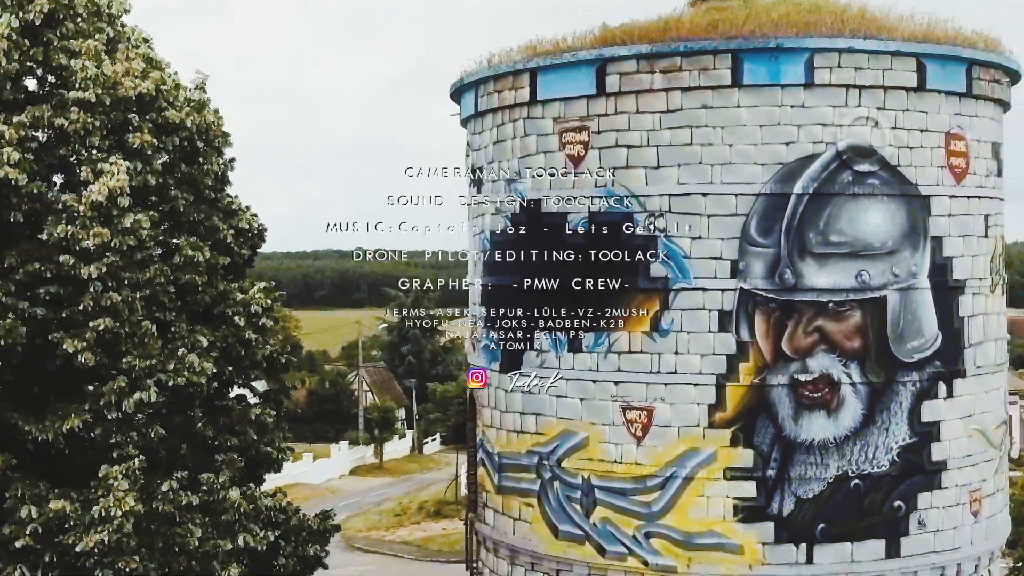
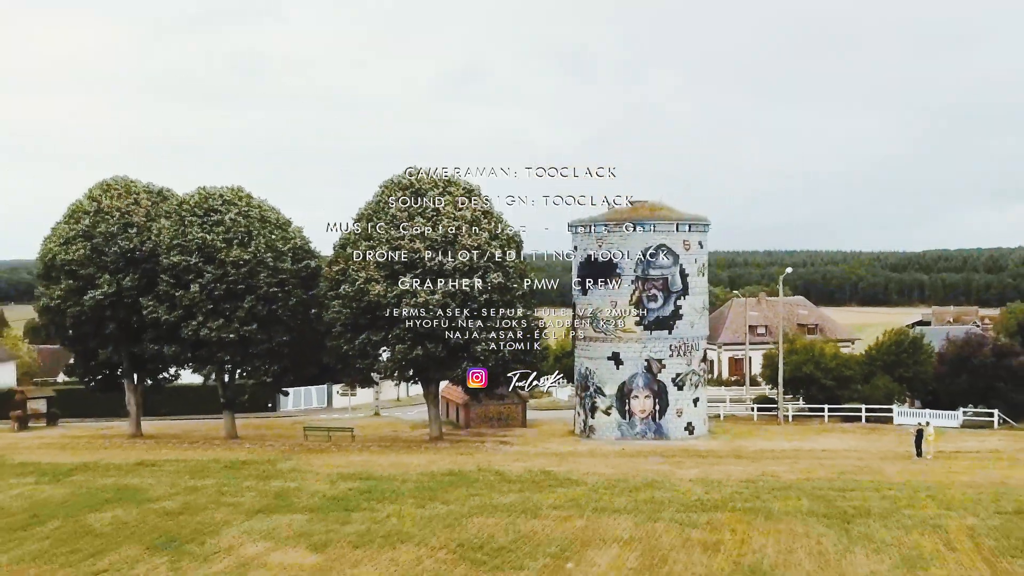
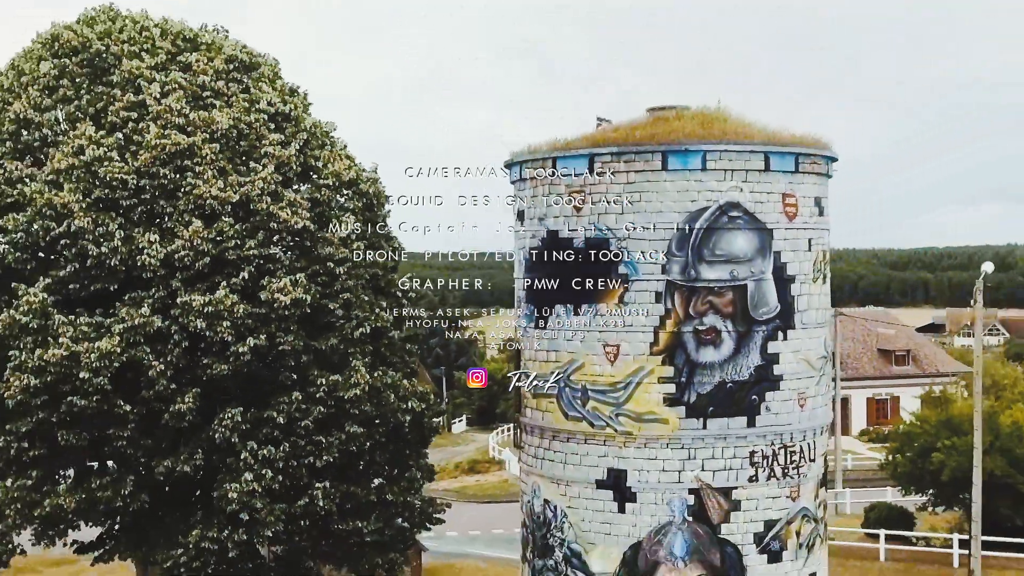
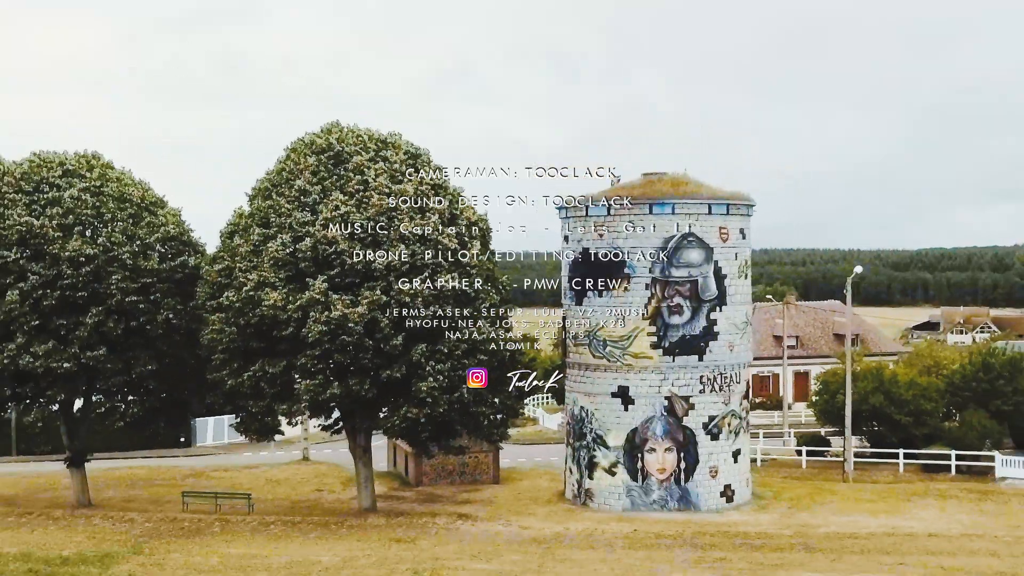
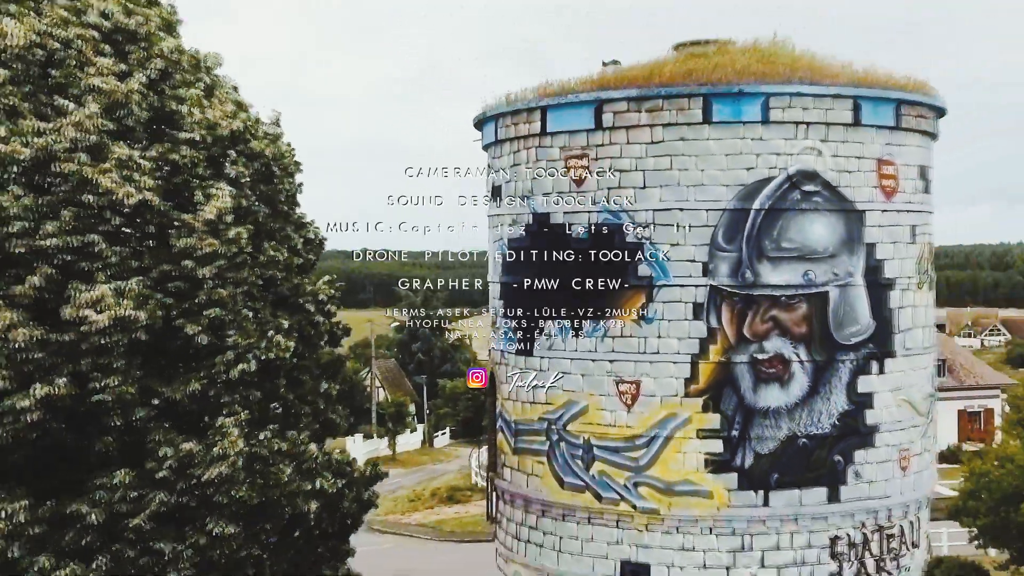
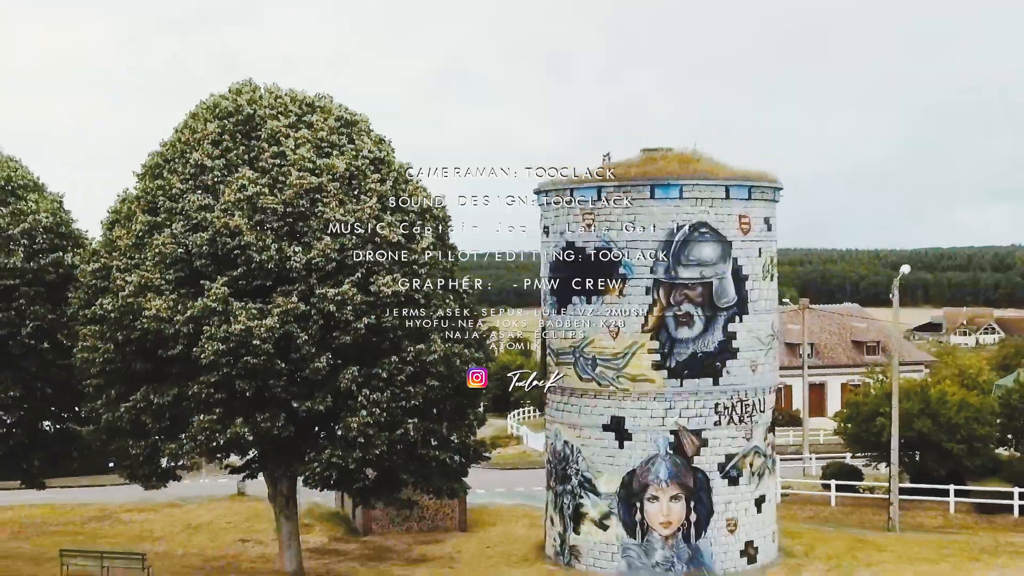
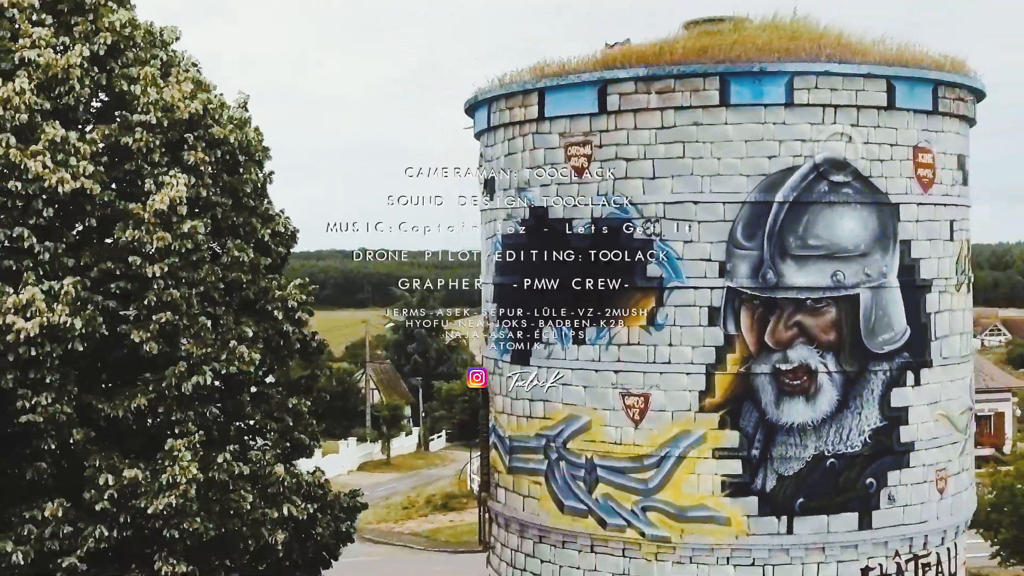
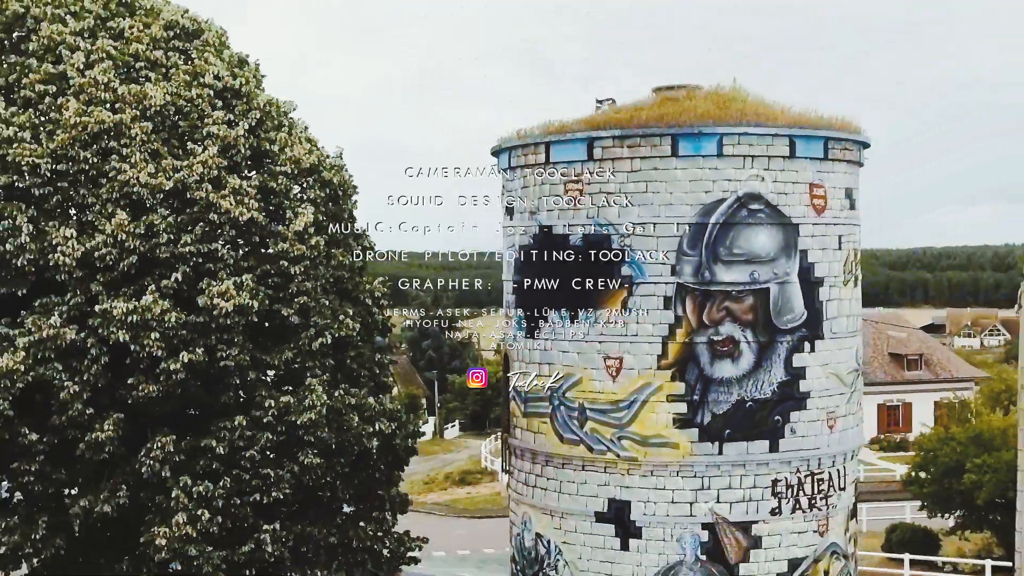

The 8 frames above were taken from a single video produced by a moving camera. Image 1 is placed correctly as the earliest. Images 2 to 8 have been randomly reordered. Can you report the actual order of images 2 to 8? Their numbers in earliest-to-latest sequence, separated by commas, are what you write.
7, 5, 8, 3, 6, 4, 2
